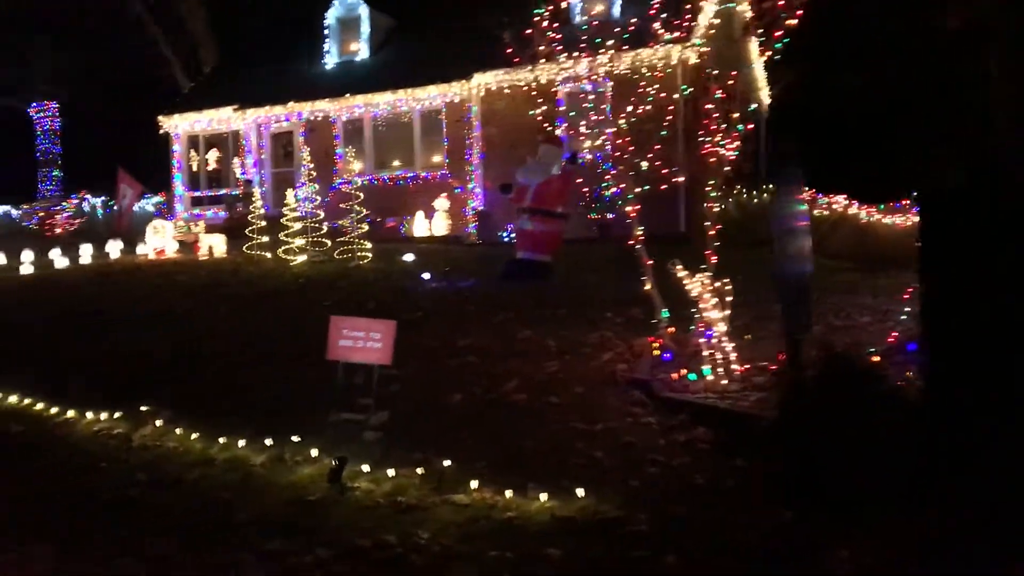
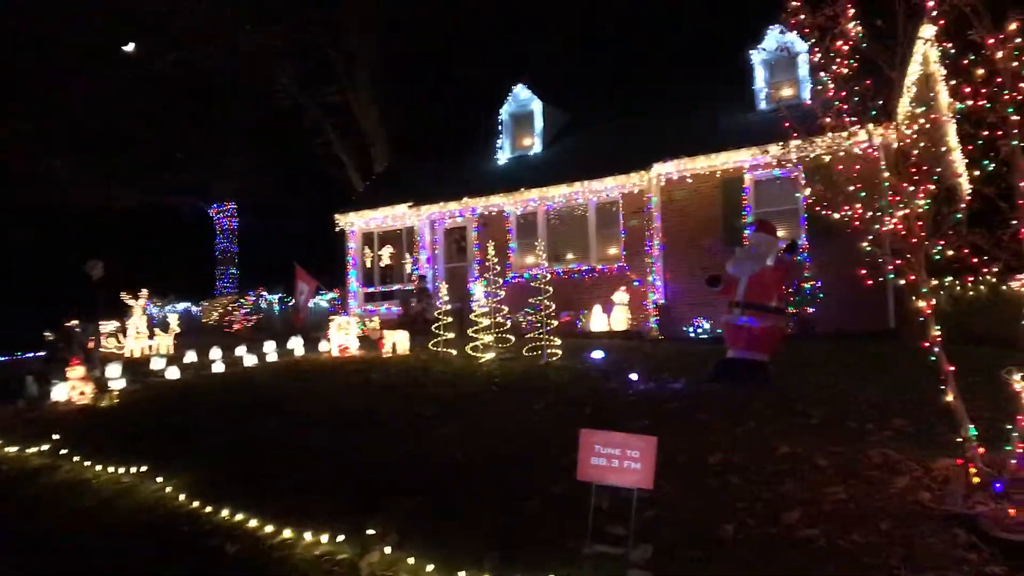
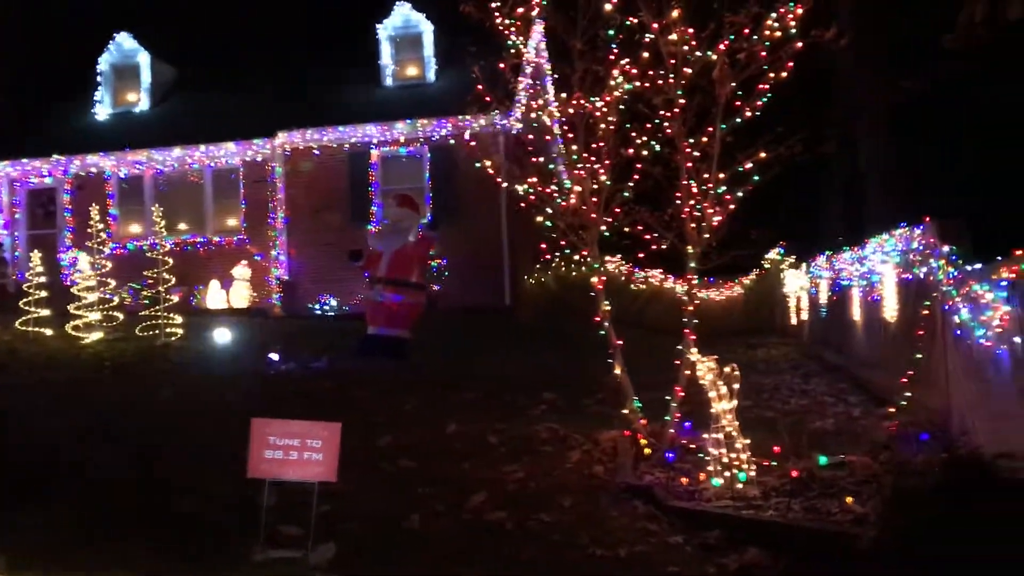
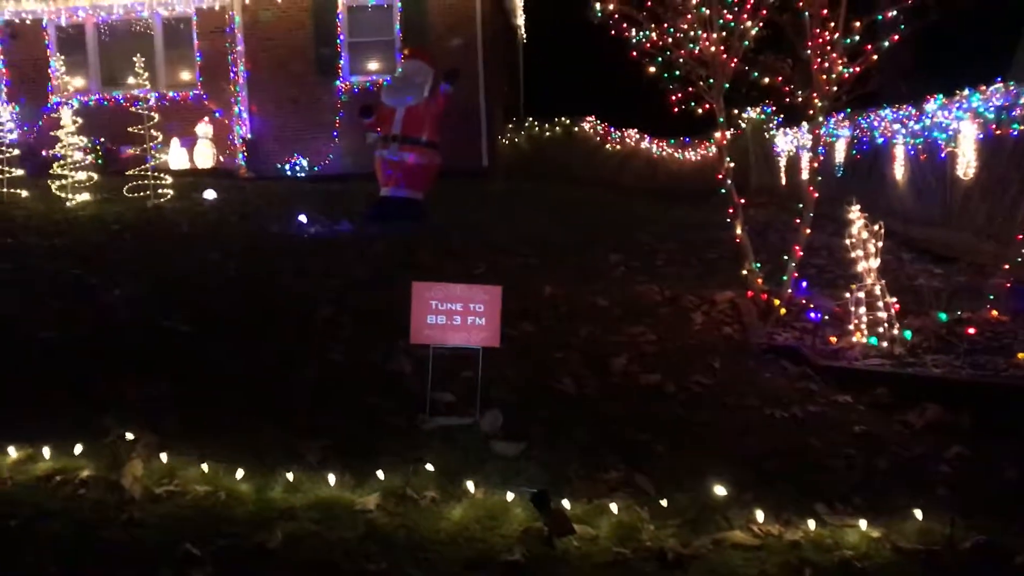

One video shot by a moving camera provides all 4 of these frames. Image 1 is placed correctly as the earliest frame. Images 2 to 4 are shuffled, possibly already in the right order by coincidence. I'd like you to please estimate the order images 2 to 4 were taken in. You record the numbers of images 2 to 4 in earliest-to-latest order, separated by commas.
2, 3, 4
